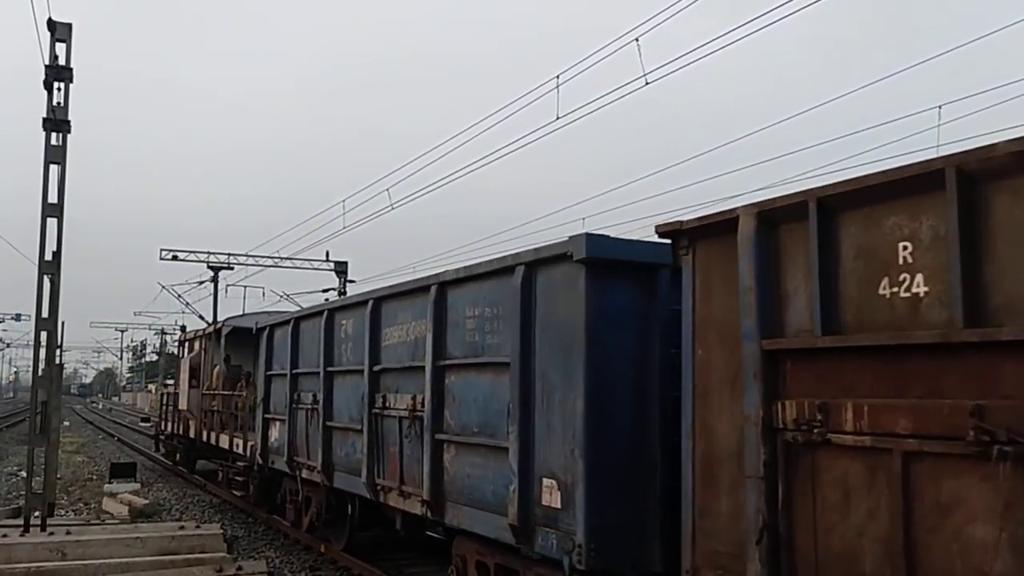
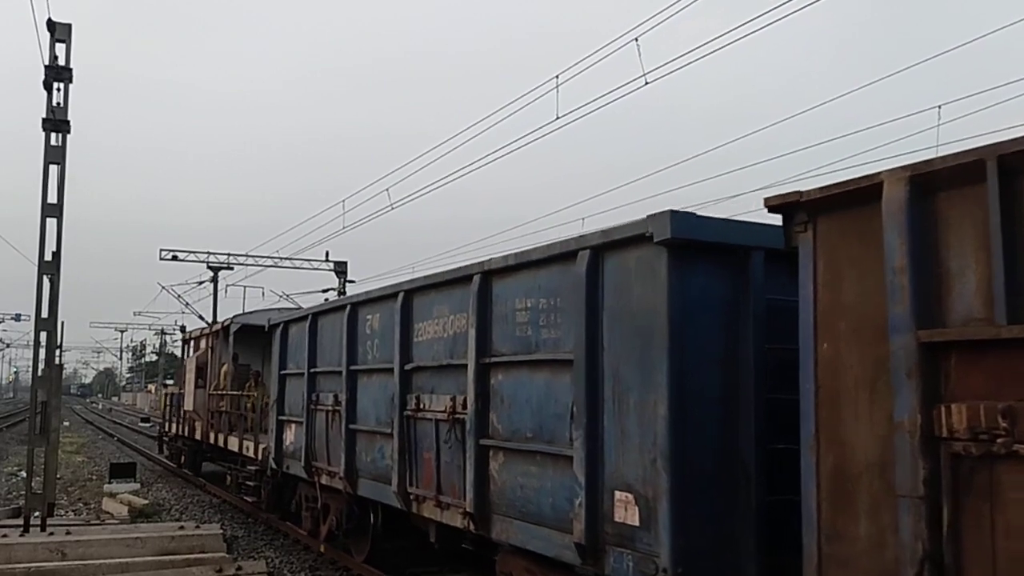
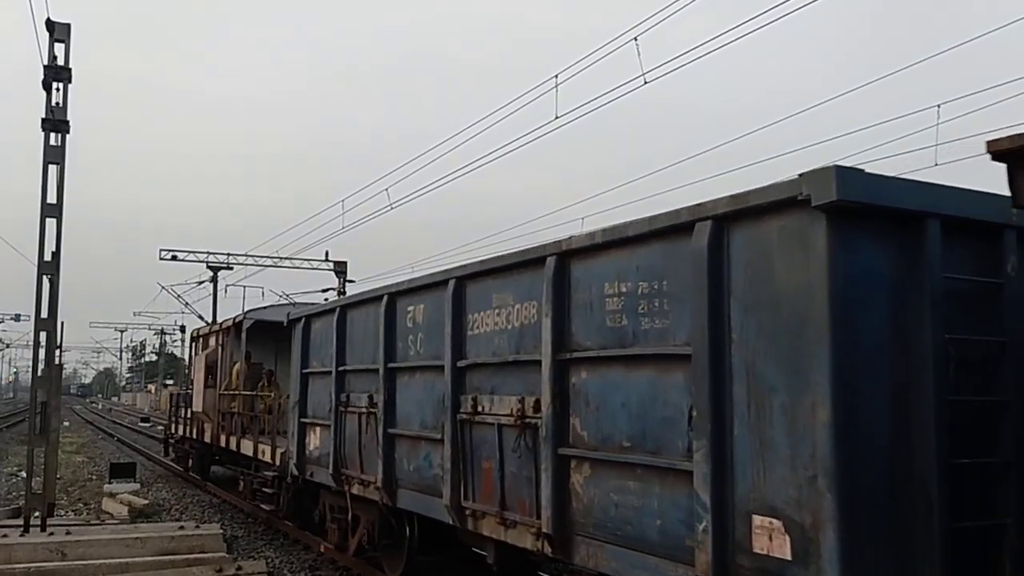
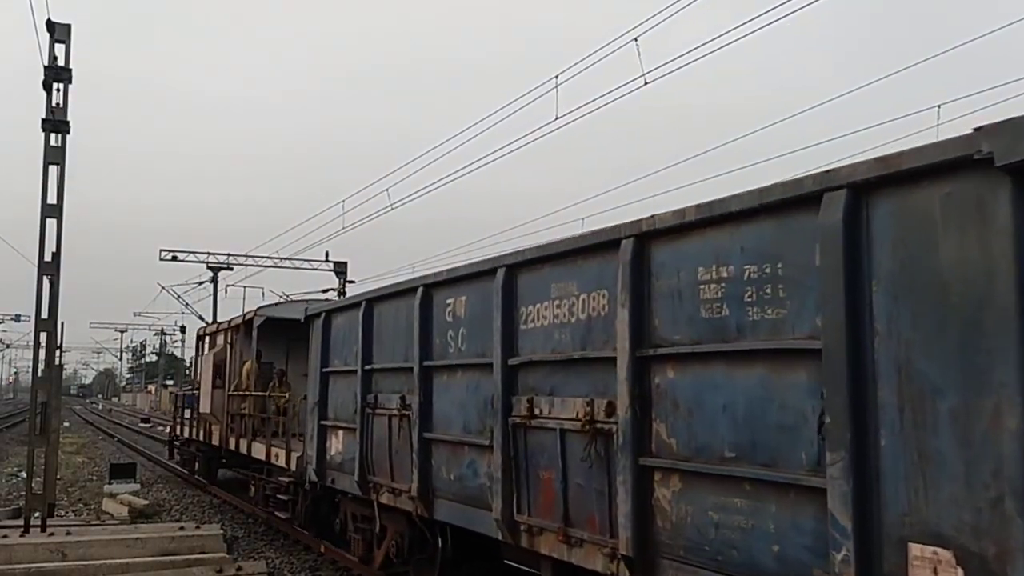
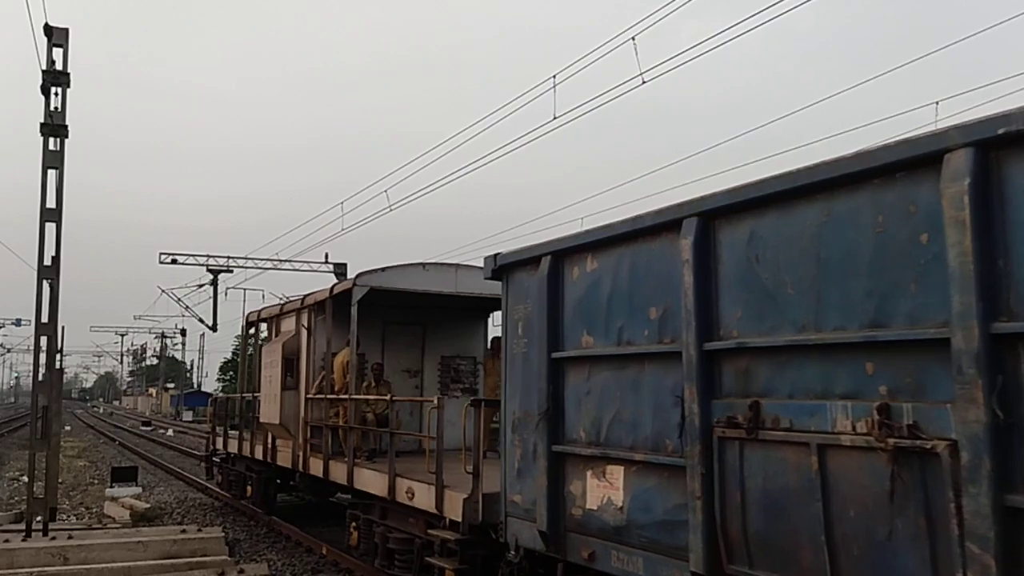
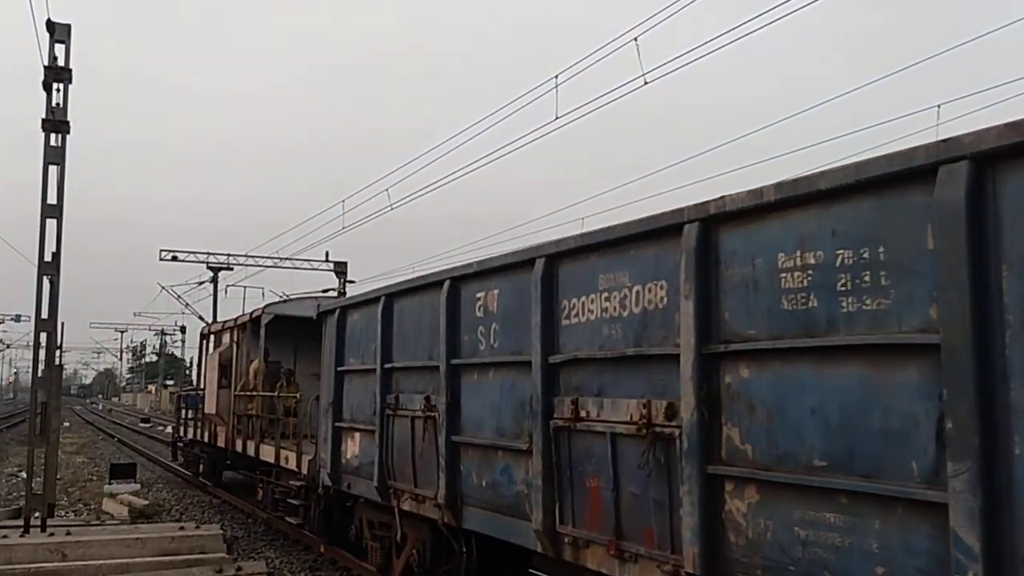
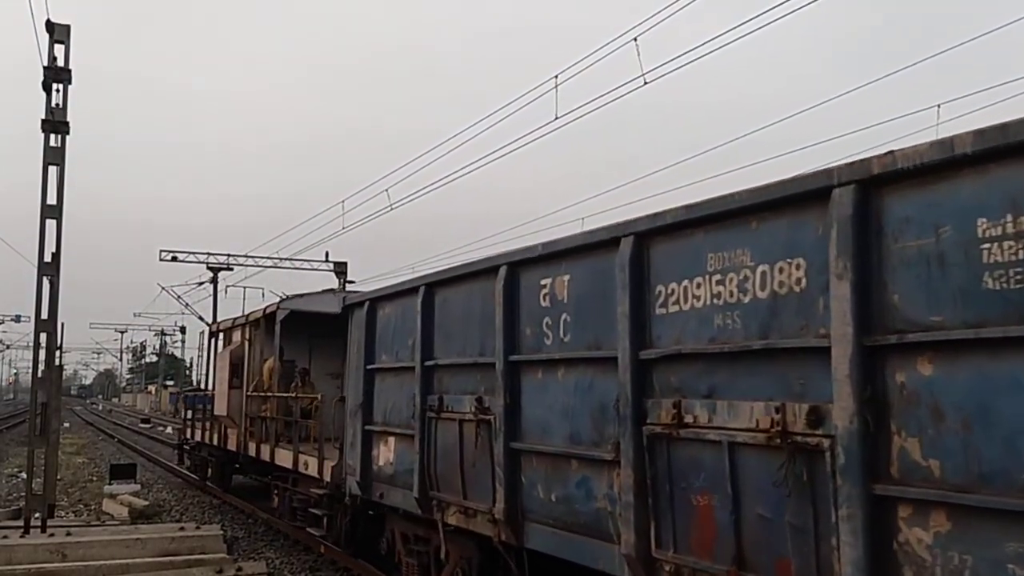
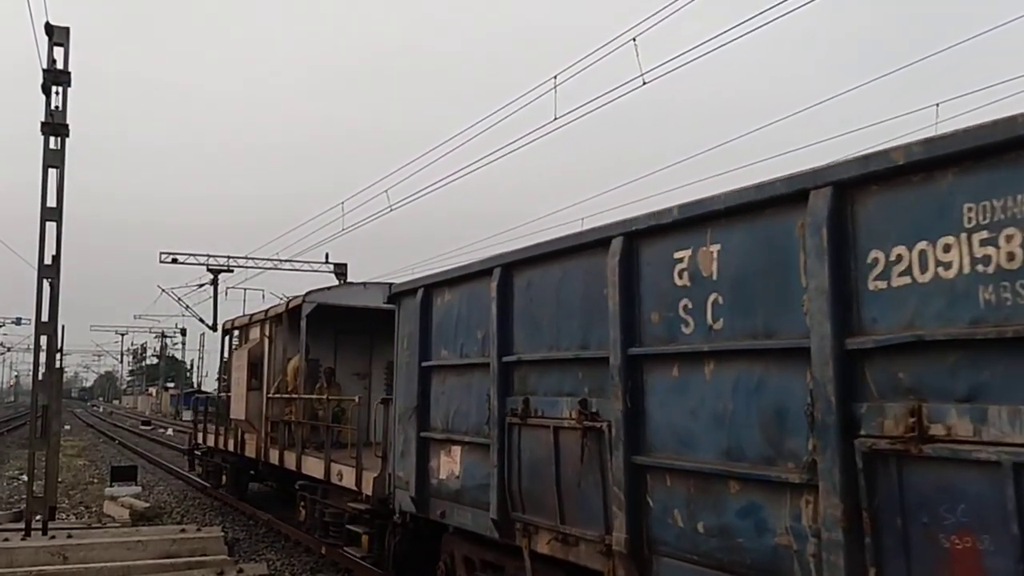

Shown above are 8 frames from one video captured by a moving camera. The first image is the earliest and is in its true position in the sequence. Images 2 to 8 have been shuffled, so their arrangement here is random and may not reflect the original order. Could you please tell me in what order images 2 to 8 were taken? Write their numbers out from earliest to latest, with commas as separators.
2, 3, 4, 6, 7, 8, 5
